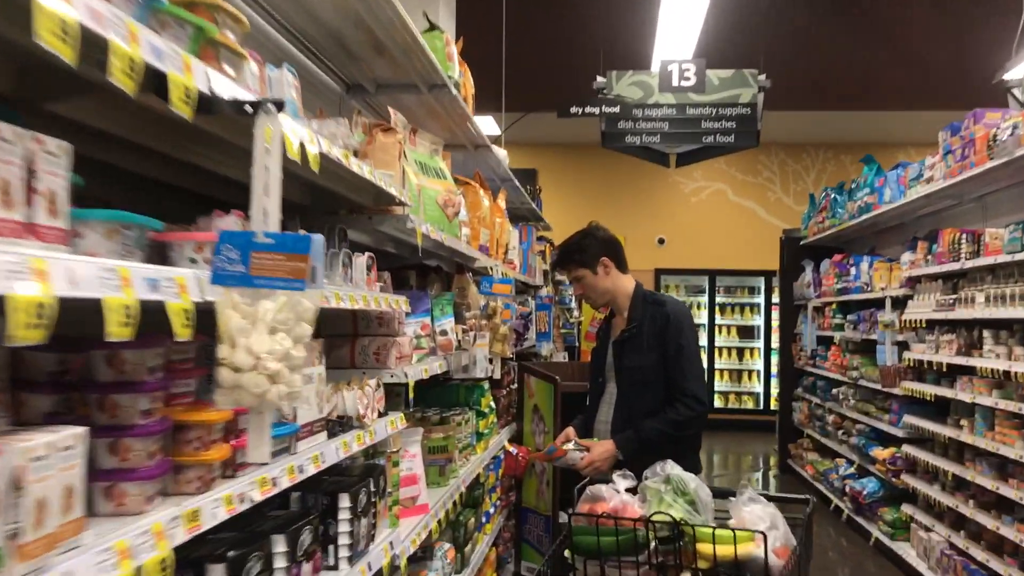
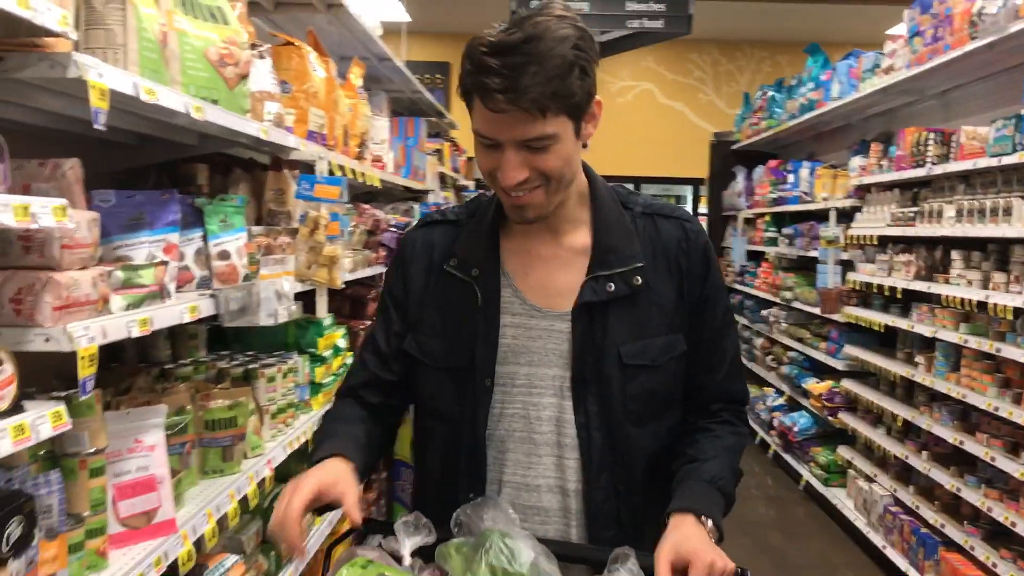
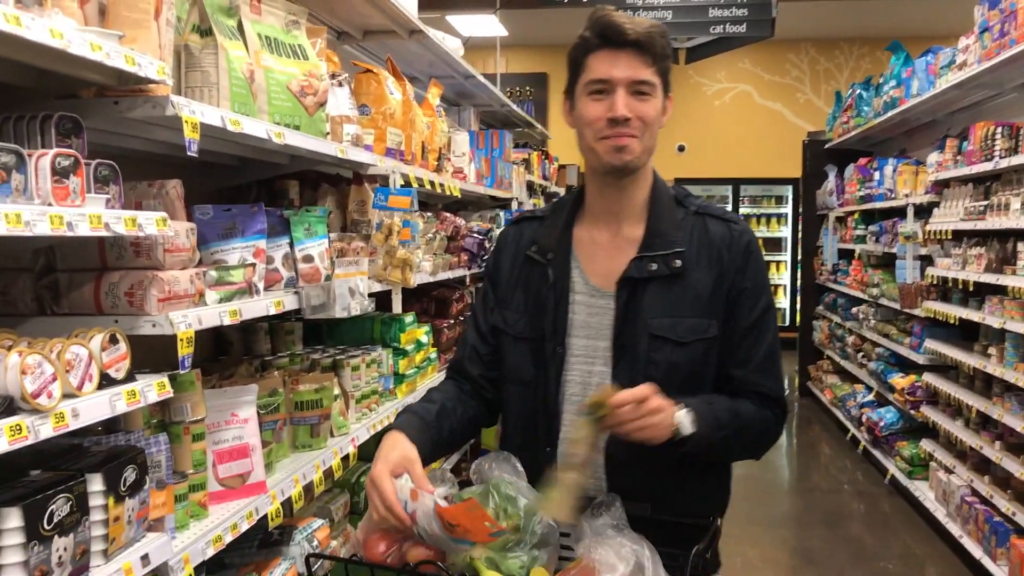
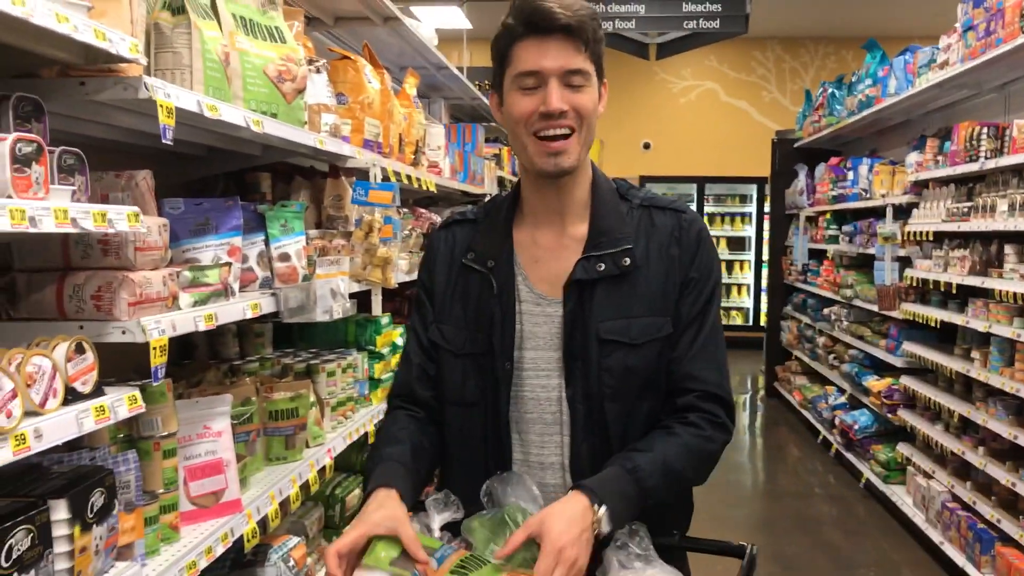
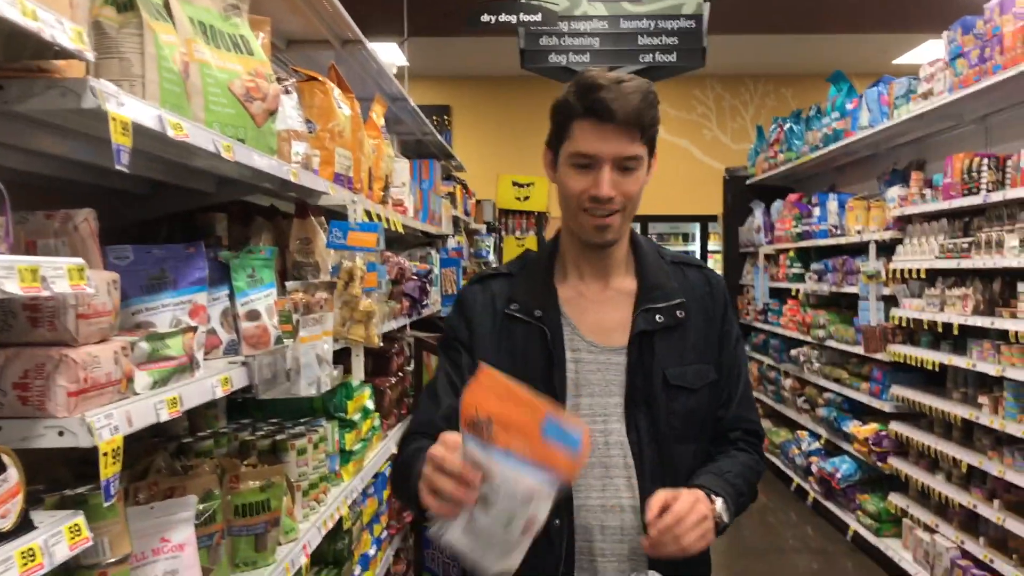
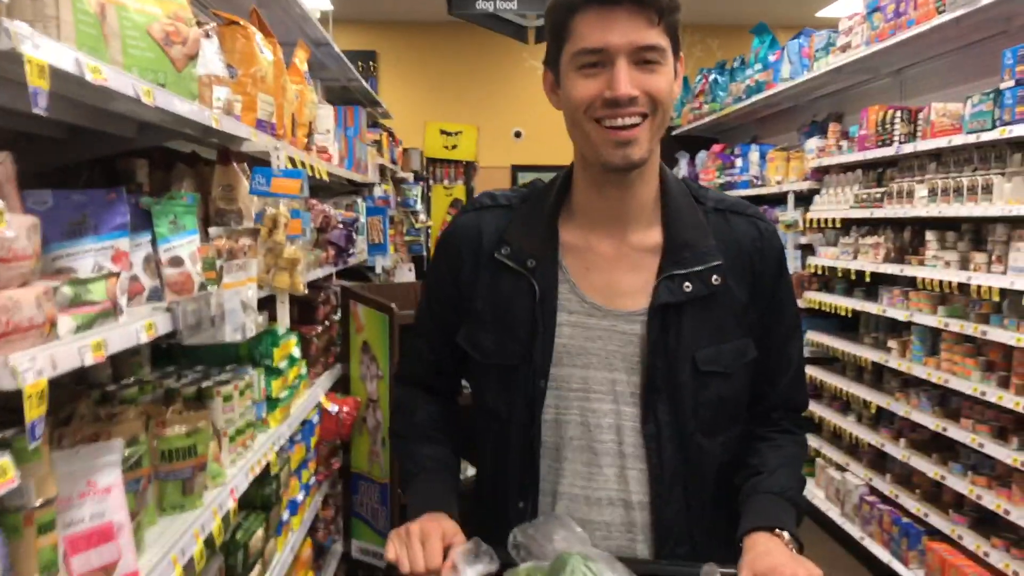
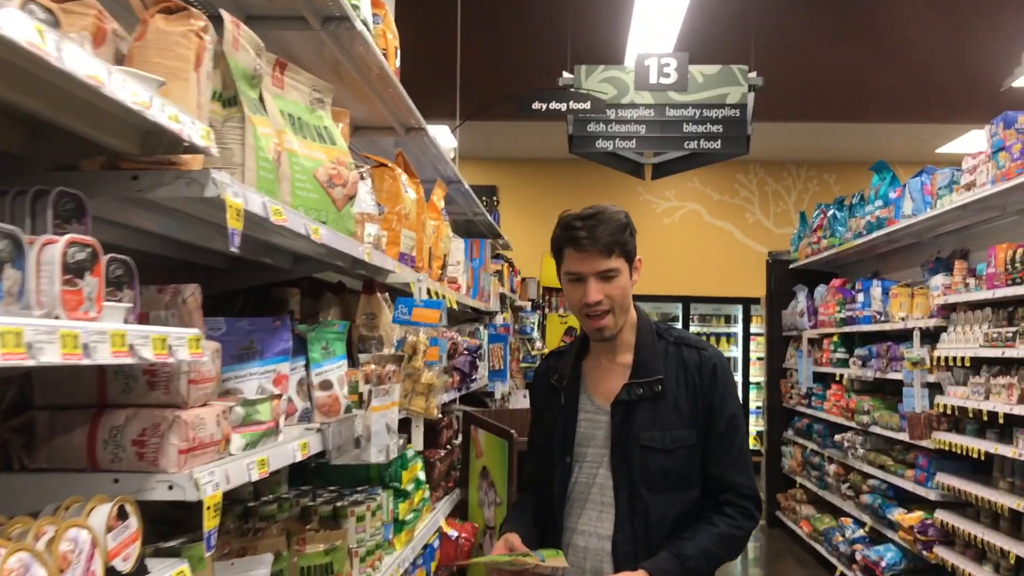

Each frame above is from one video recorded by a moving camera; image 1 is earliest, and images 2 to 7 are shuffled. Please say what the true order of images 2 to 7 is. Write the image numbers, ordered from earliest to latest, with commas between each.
7, 5, 6, 2, 4, 3
